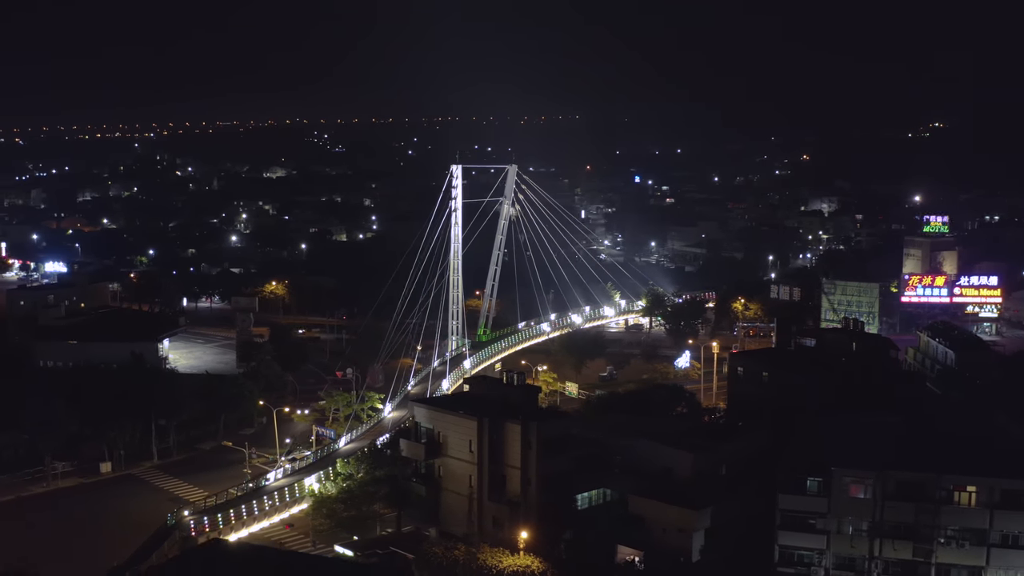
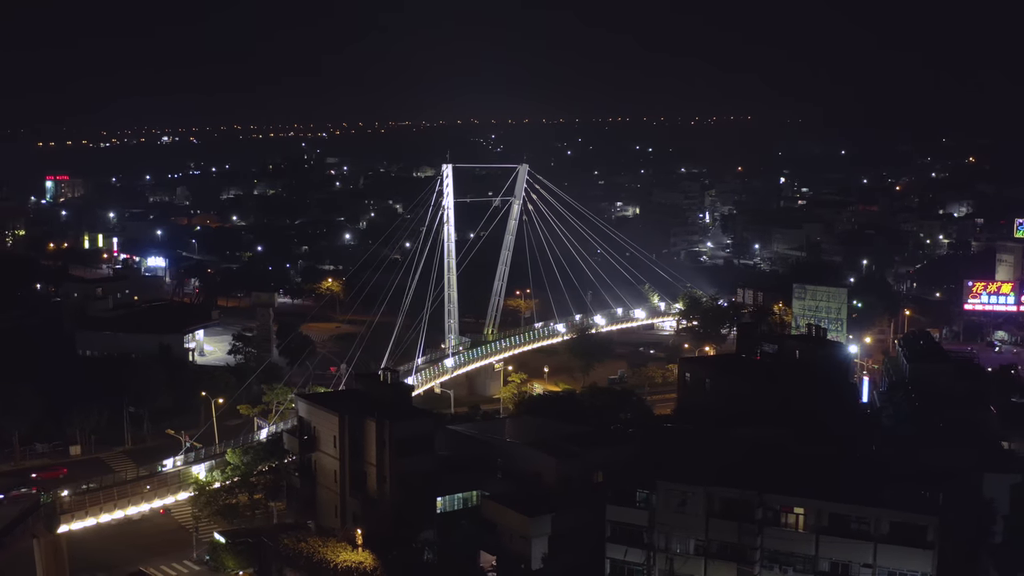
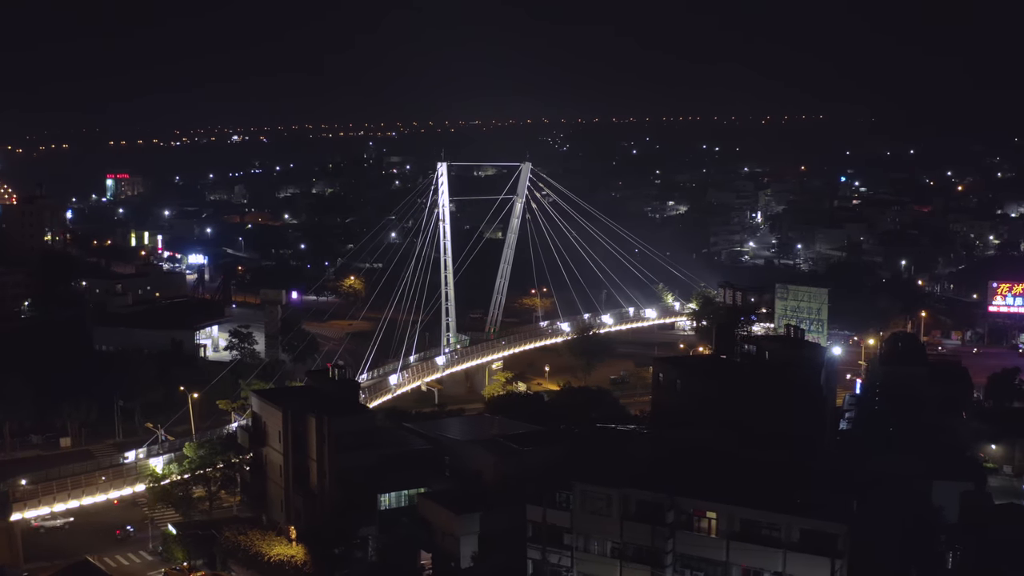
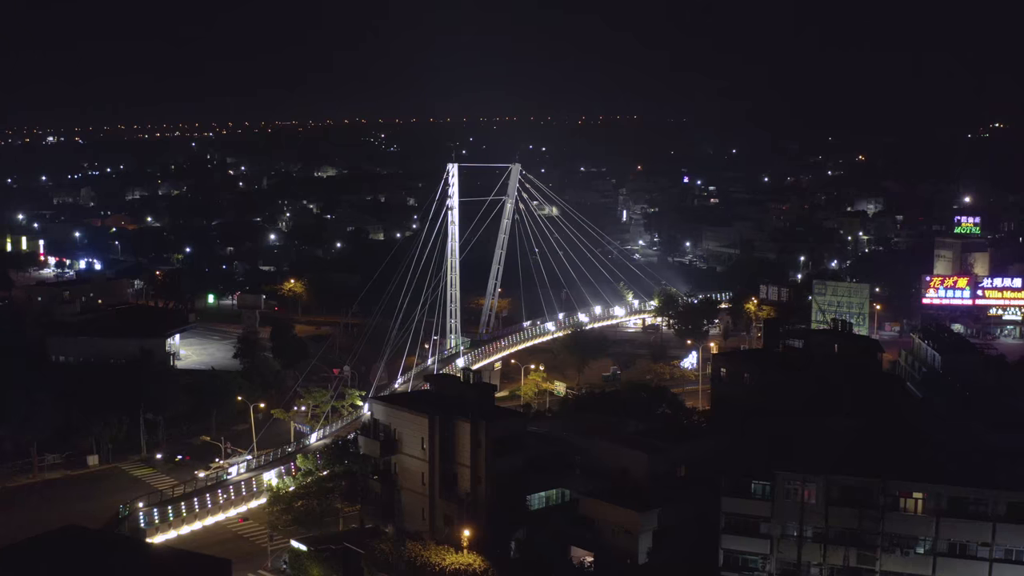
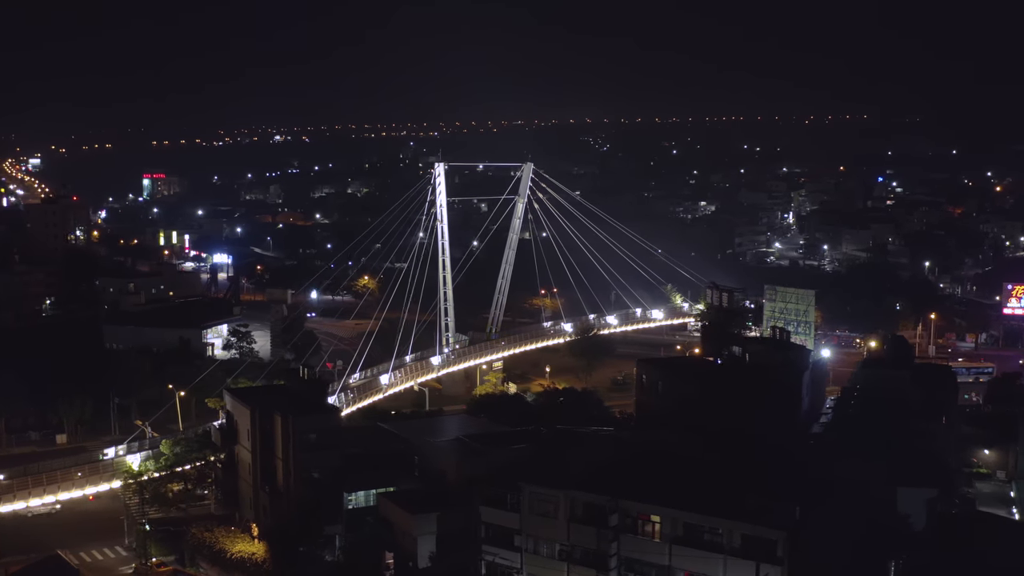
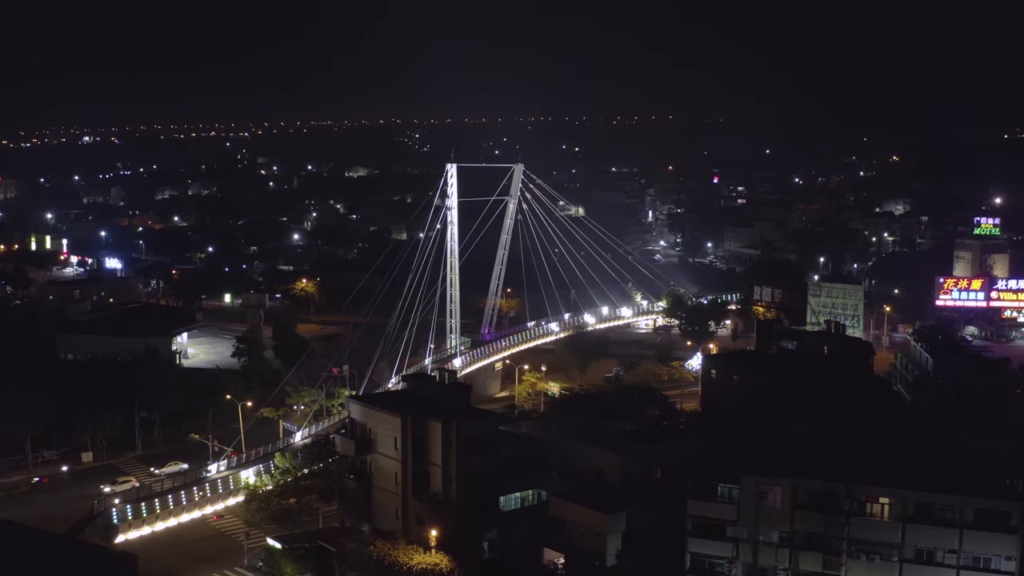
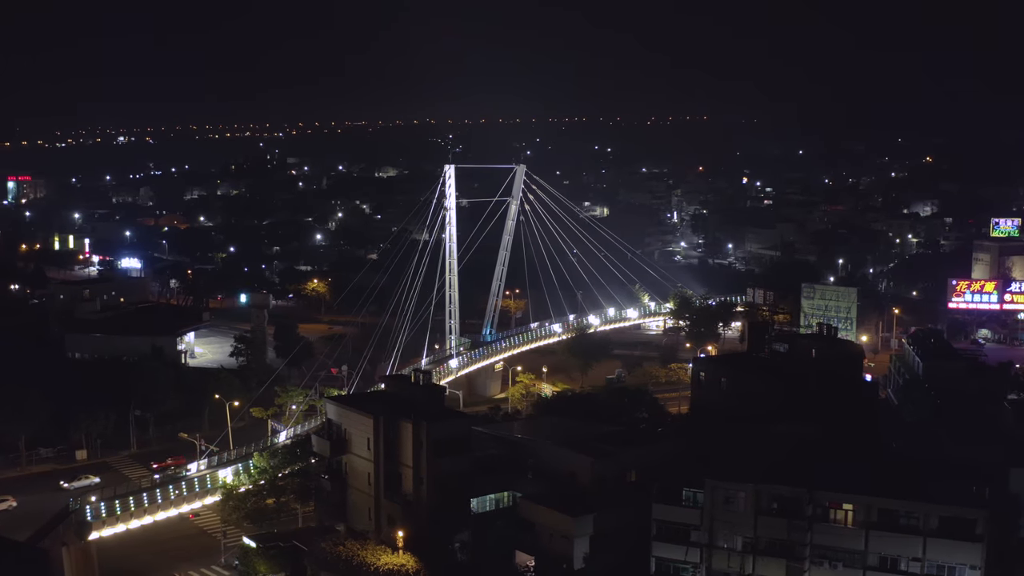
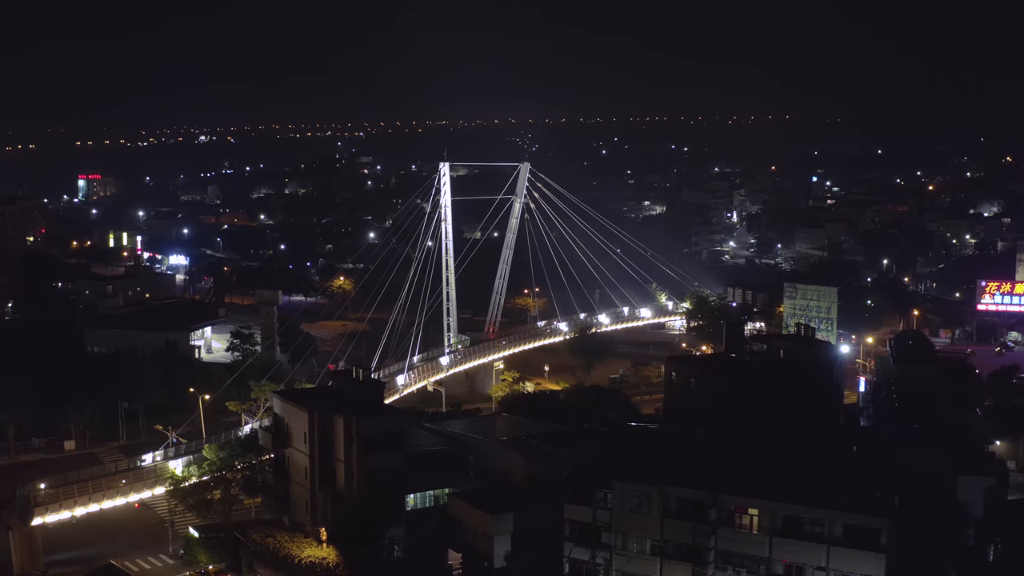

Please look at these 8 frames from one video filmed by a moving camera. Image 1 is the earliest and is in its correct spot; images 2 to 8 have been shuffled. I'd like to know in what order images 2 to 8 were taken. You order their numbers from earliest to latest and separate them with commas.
4, 6, 7, 2, 8, 3, 5
